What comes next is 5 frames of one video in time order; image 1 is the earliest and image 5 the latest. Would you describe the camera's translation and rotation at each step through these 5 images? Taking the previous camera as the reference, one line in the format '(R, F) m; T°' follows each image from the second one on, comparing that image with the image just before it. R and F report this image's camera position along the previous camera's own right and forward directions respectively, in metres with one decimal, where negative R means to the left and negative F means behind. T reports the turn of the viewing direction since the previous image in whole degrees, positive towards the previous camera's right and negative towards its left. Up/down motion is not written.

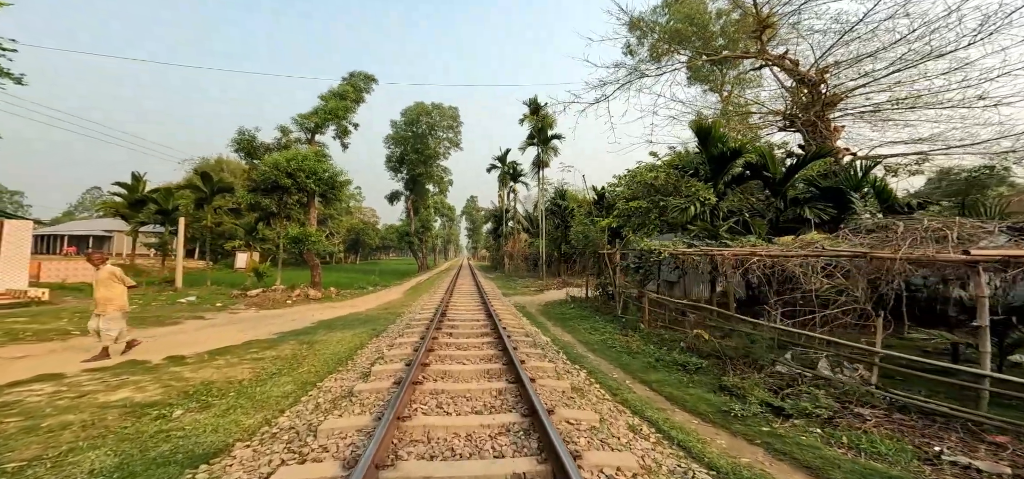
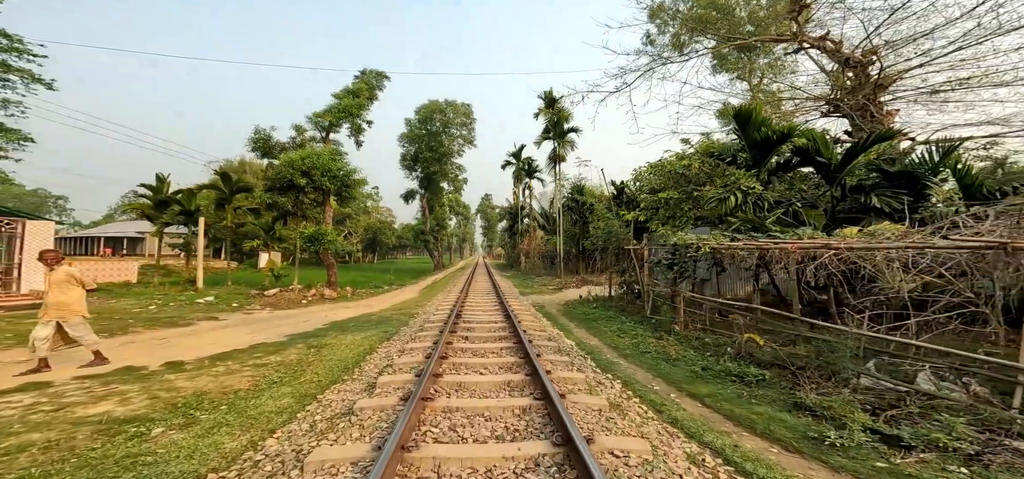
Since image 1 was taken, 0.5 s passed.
(-0.1, +0.6) m; -2°
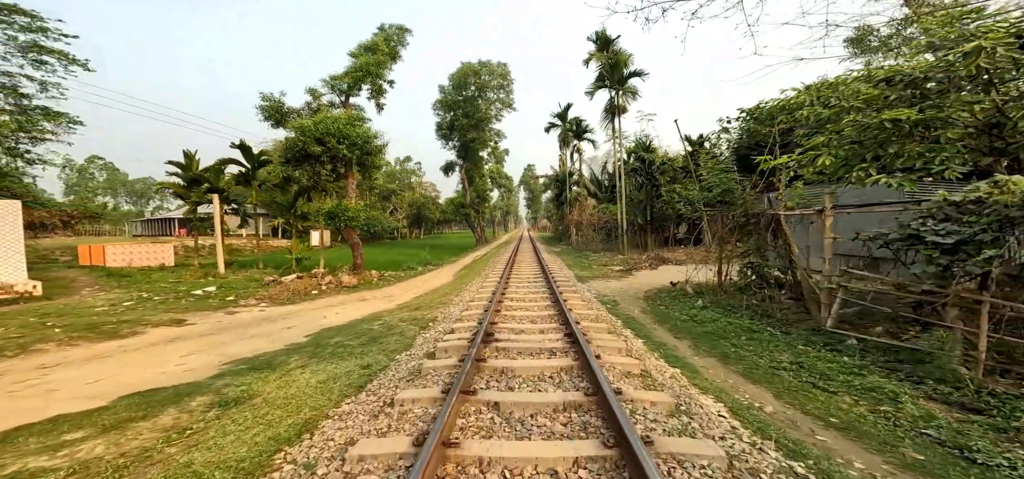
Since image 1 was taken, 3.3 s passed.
(-0.2, +3.8) m; -7°
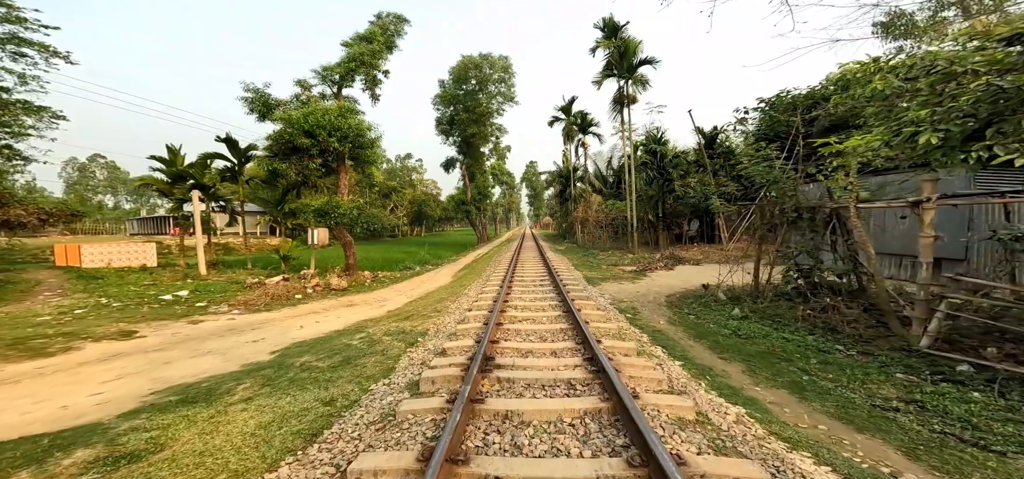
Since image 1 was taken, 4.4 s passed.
(0.0, +1.2) m; 0°
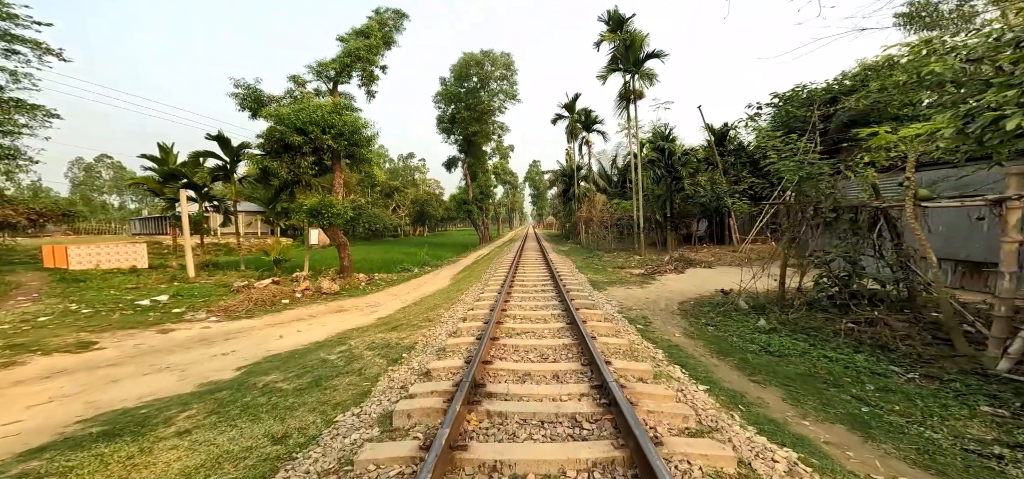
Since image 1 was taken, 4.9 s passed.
(+0.1, +0.7) m; -1°
